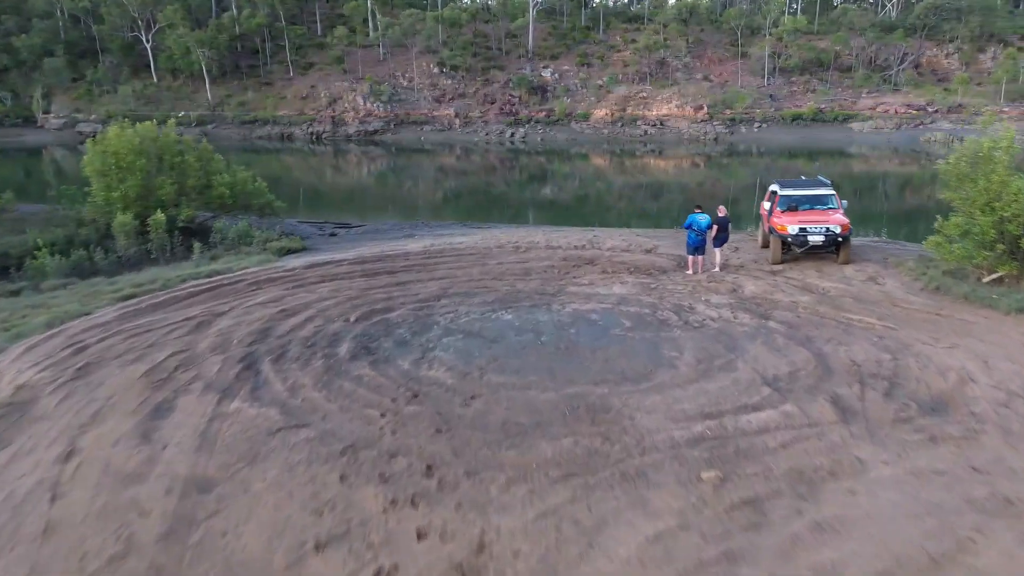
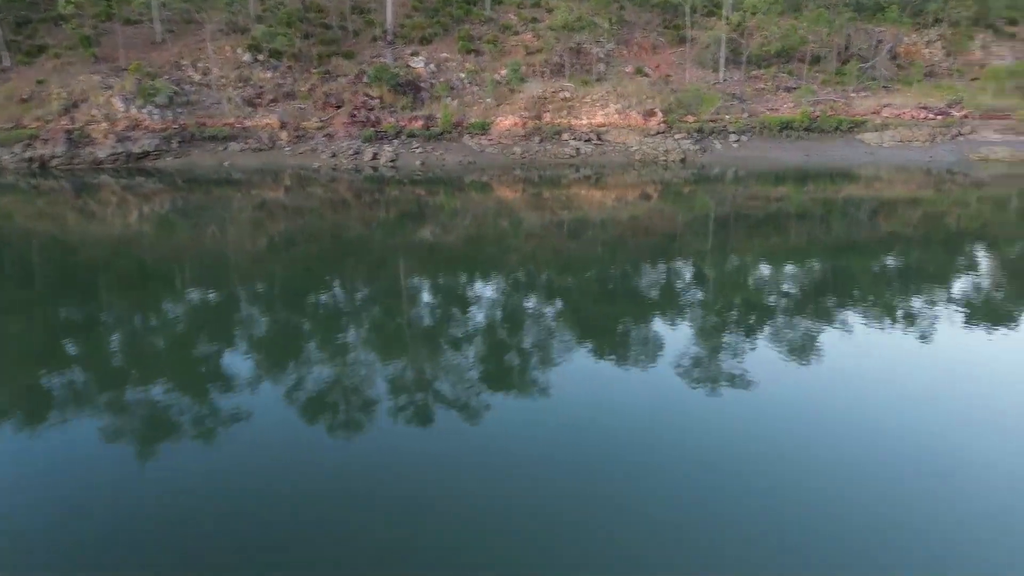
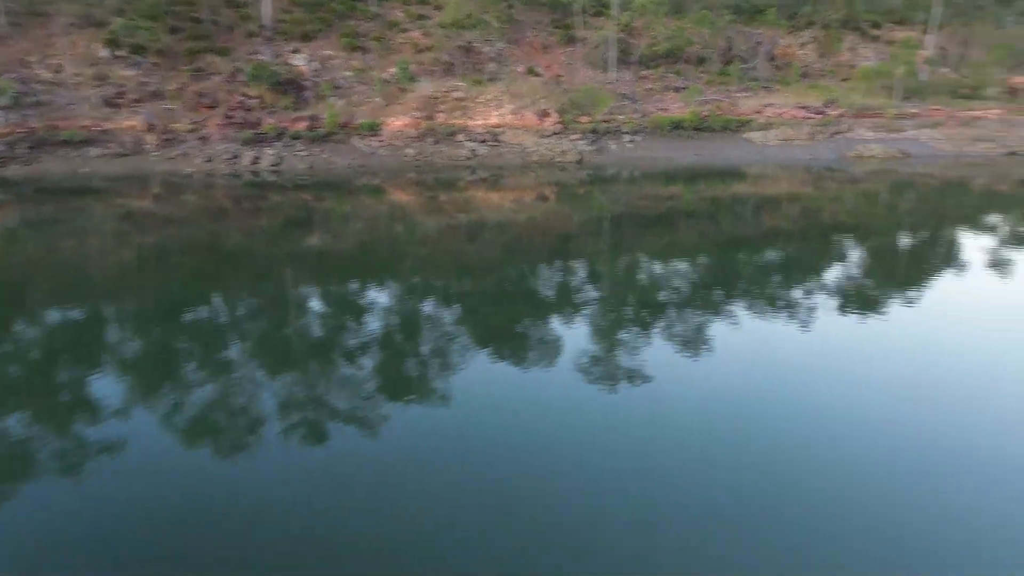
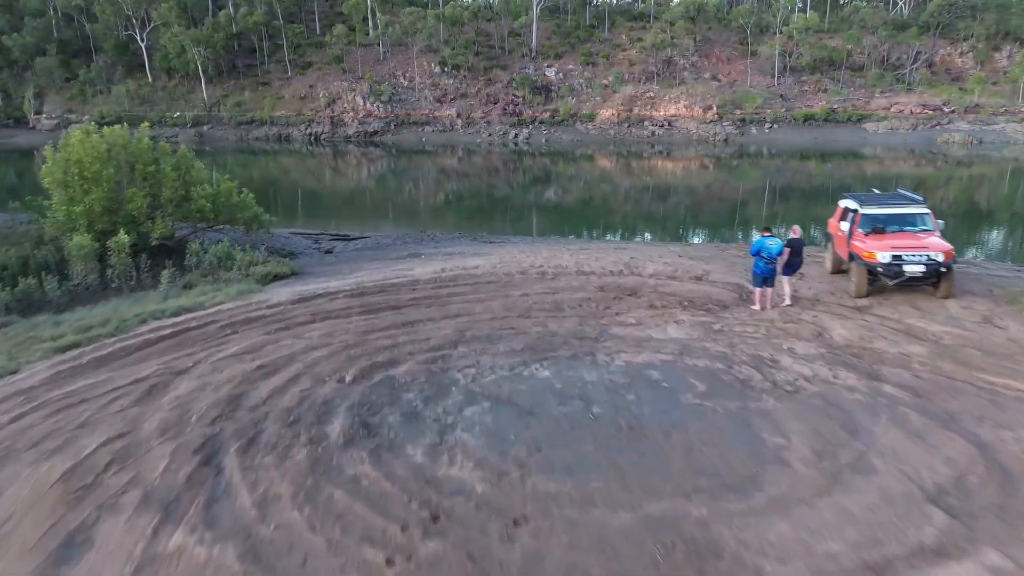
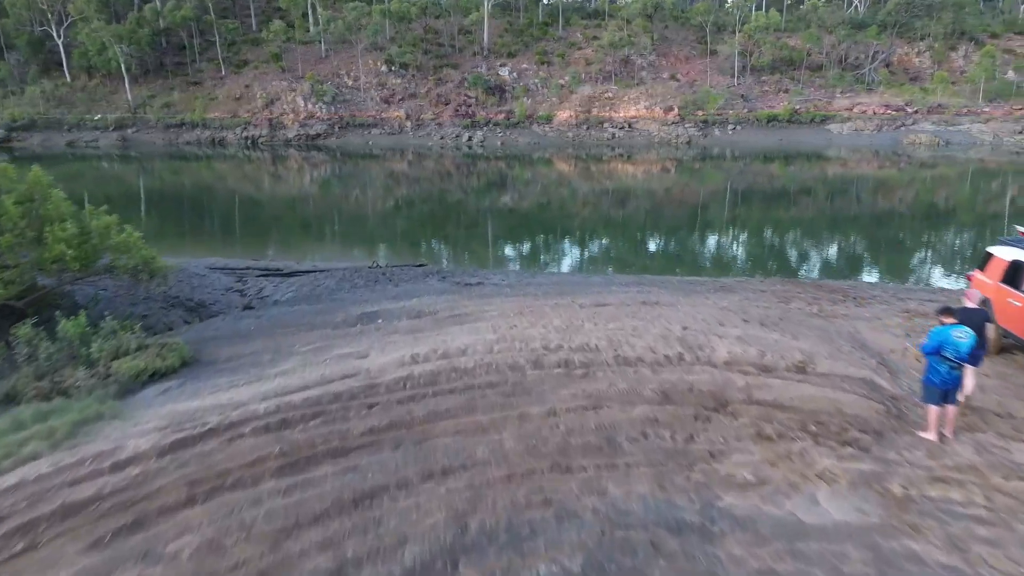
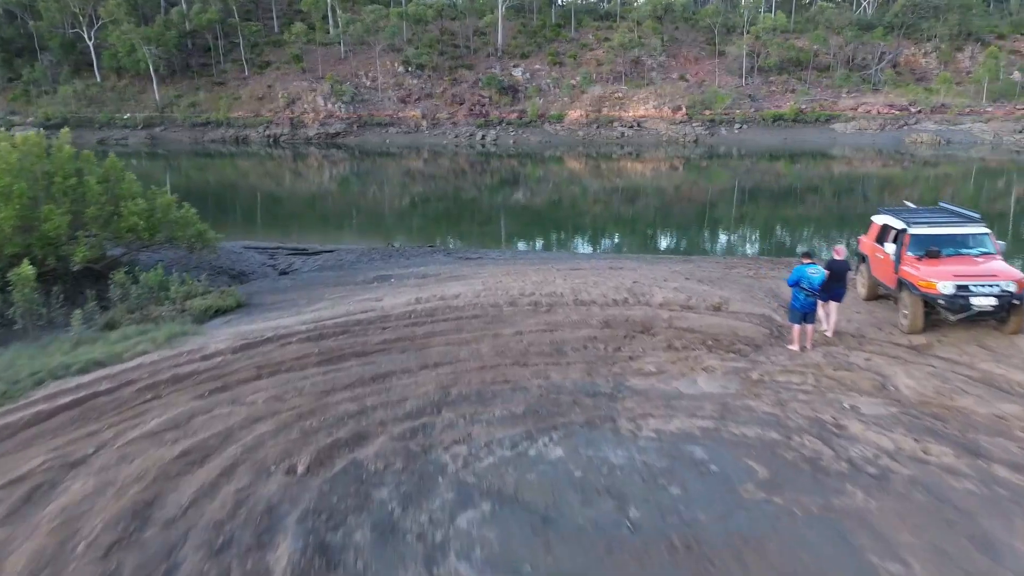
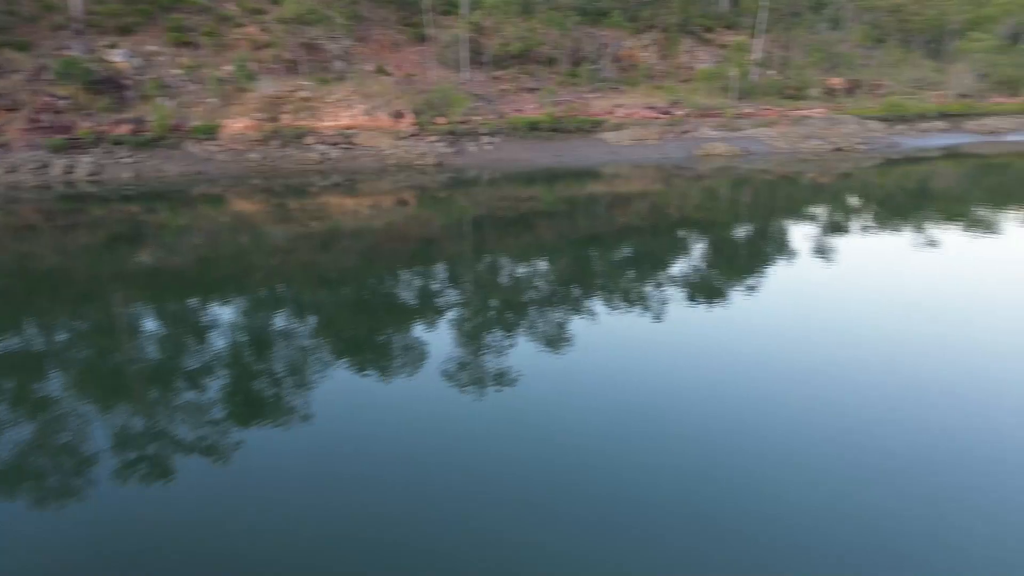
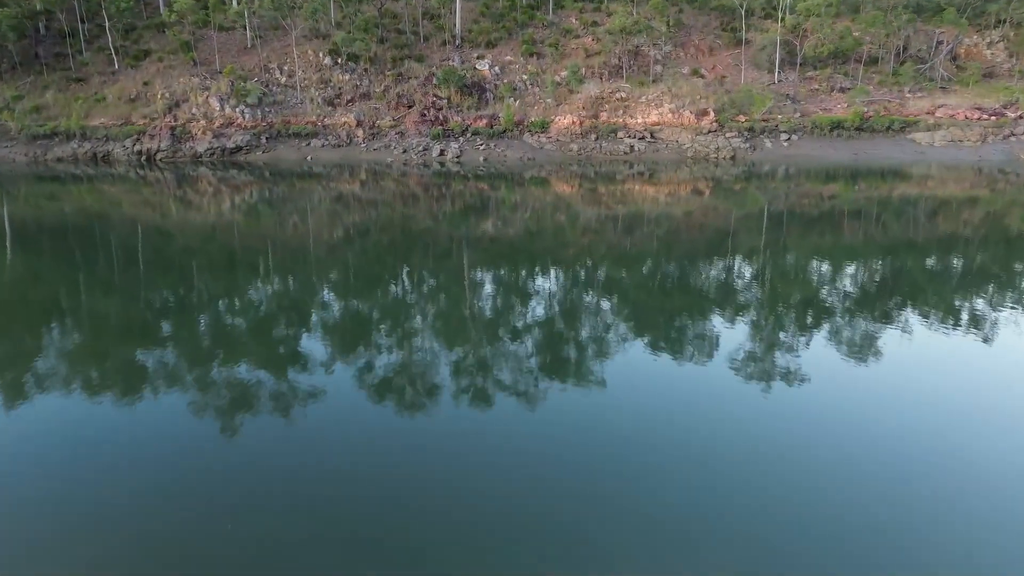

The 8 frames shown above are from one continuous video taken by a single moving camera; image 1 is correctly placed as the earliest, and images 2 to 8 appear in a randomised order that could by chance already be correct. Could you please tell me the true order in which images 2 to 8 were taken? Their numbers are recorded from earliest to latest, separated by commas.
4, 6, 5, 8, 2, 3, 7
